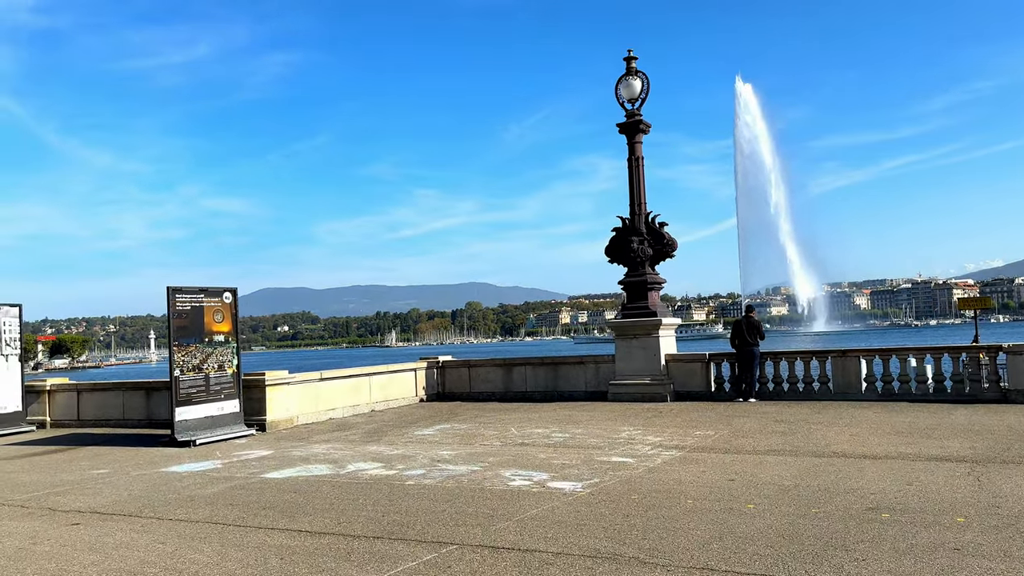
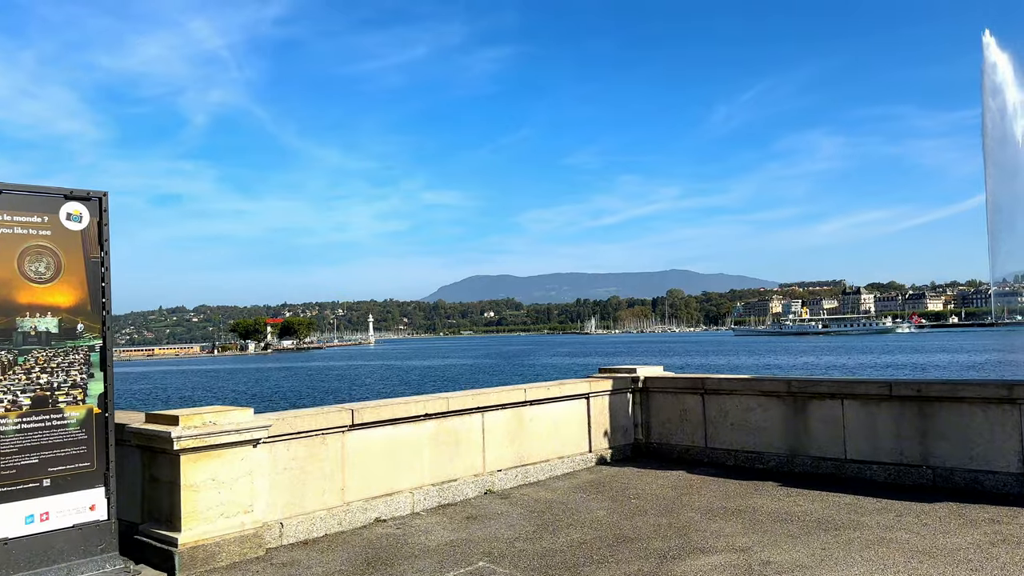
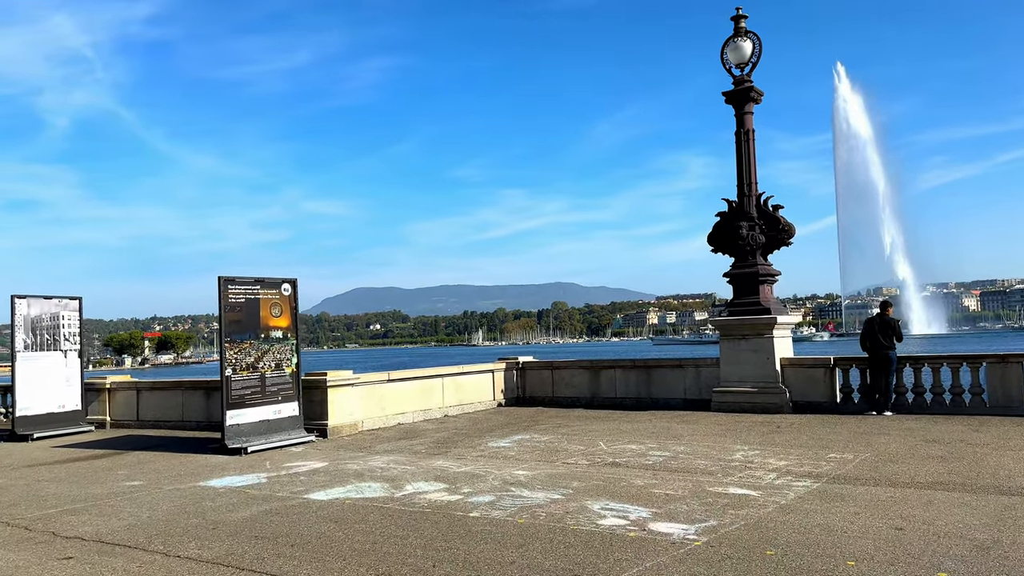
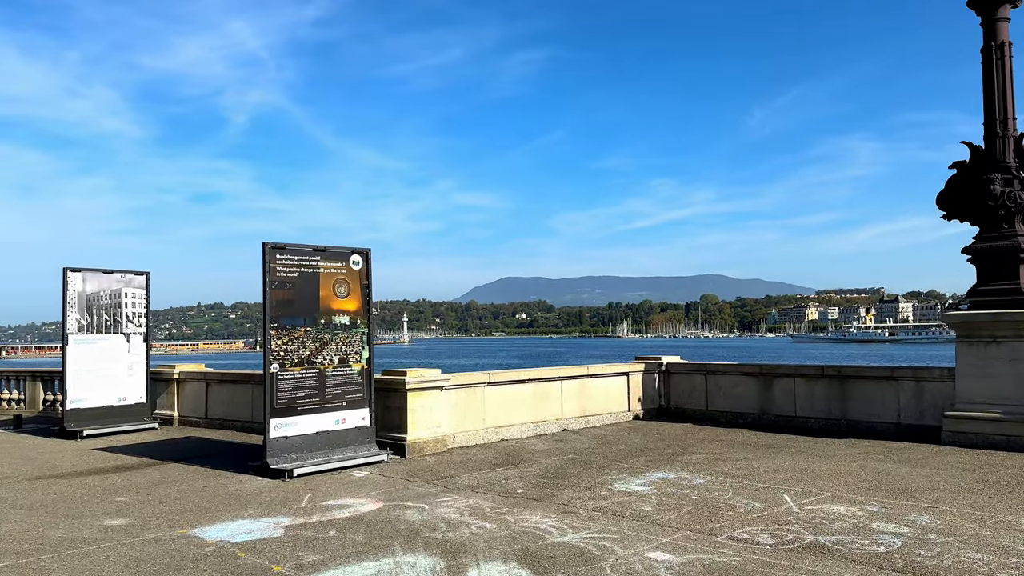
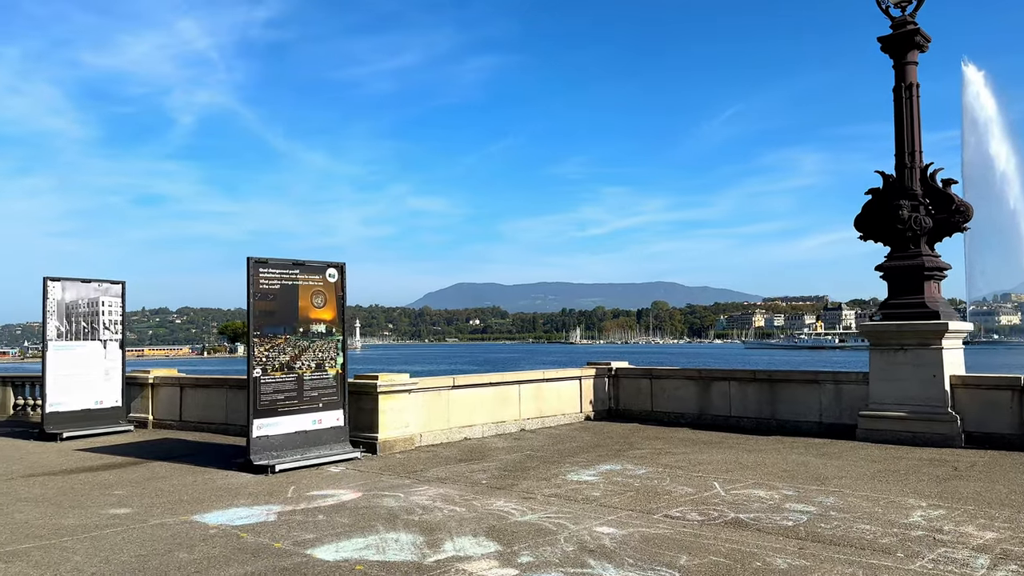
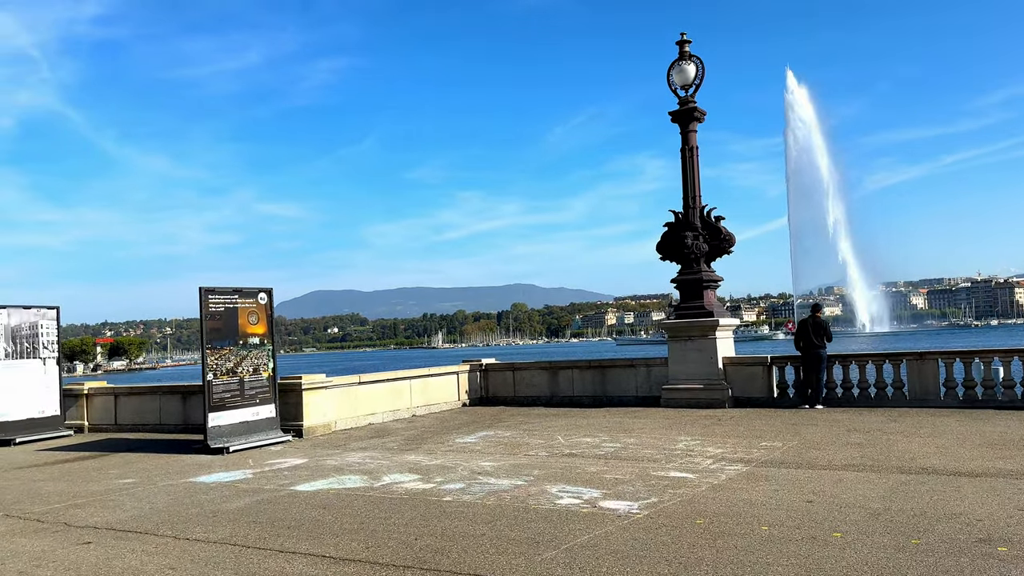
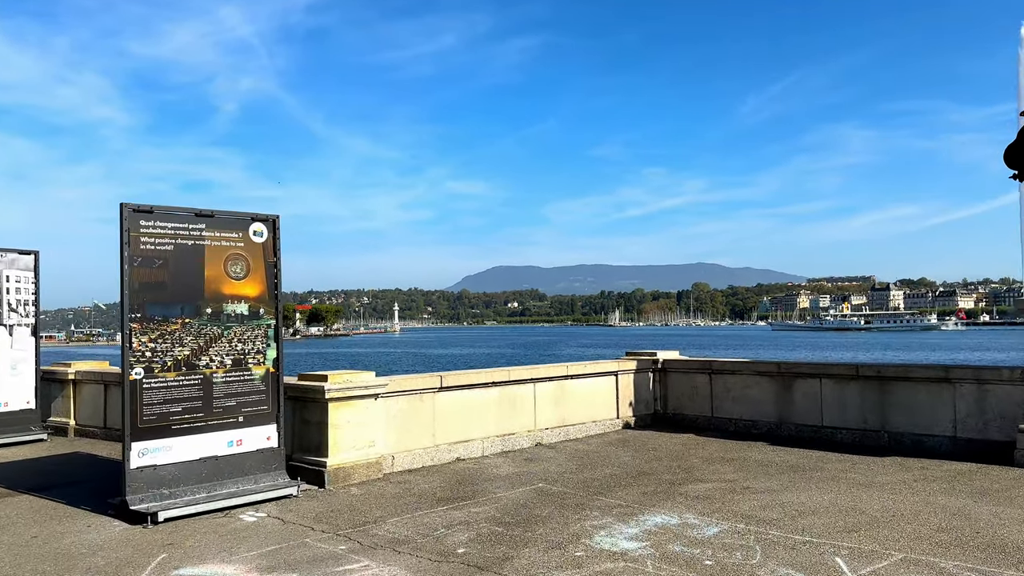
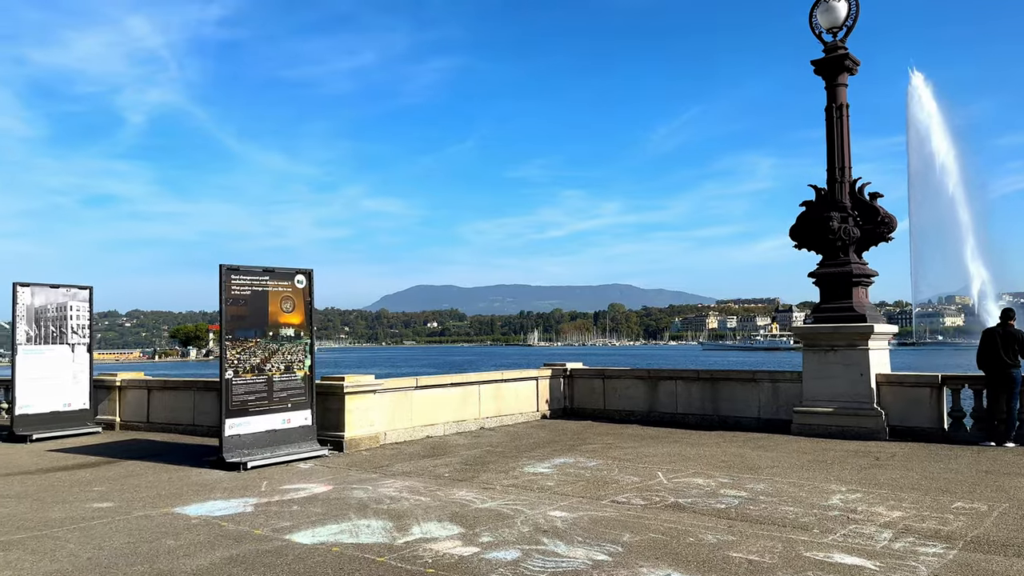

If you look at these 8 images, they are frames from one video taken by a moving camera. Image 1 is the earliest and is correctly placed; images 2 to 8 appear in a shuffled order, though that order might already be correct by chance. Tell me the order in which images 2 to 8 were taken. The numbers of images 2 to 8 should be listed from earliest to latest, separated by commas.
6, 3, 8, 5, 4, 7, 2
